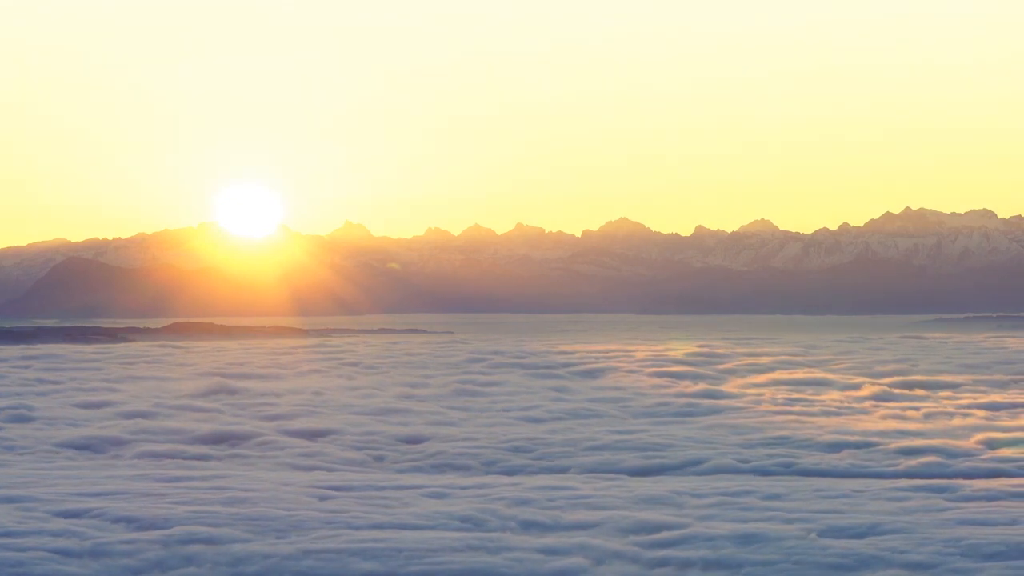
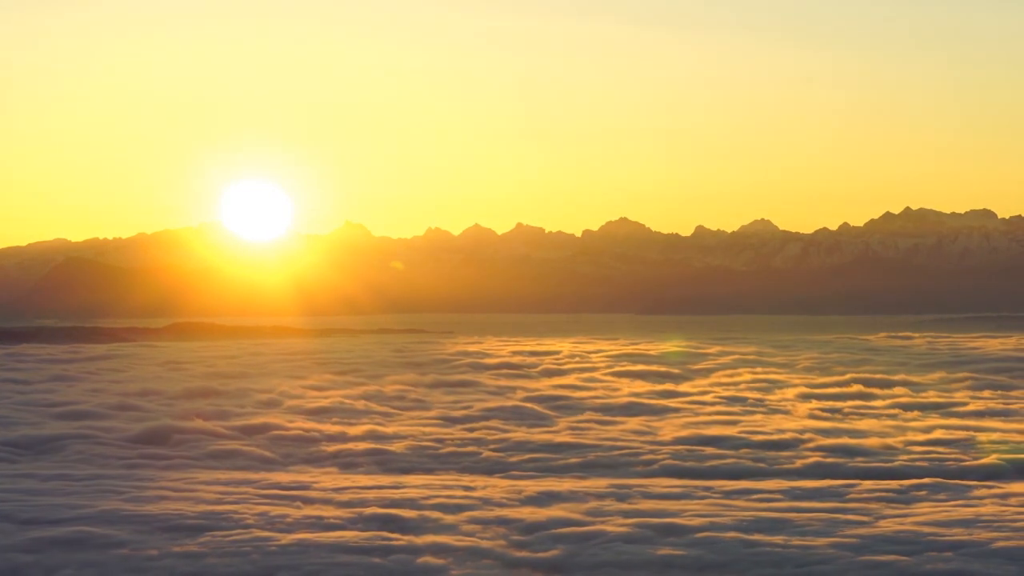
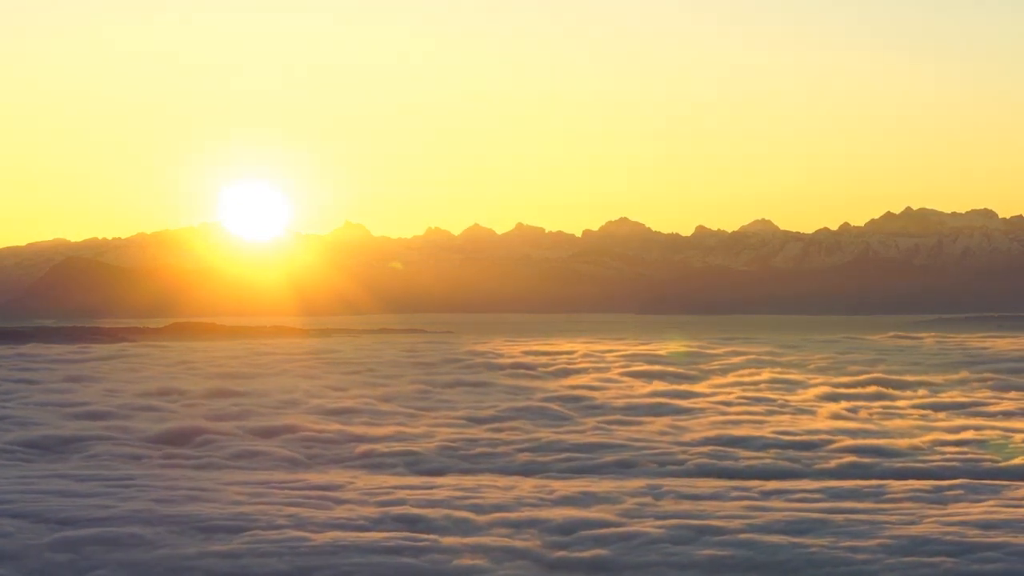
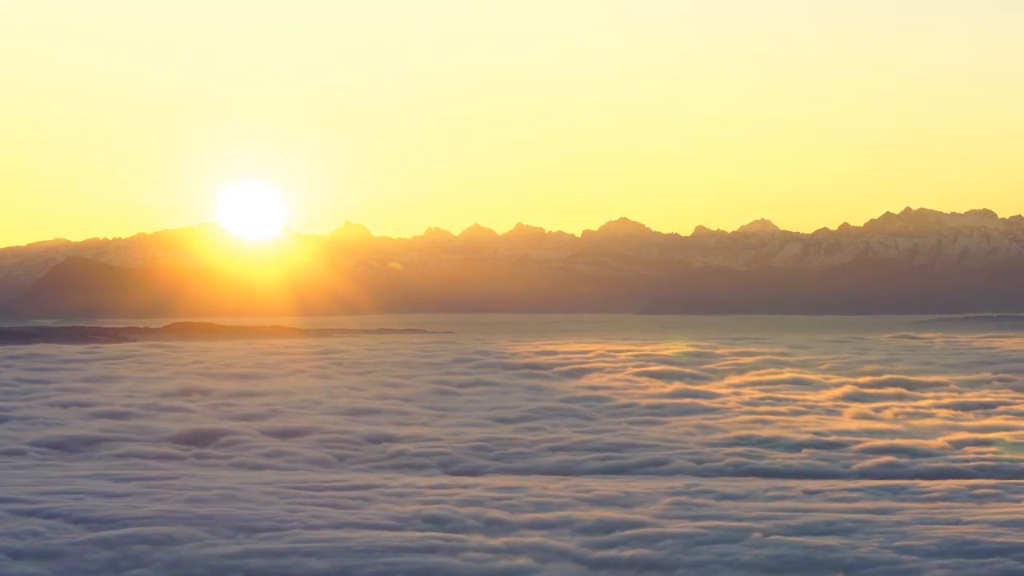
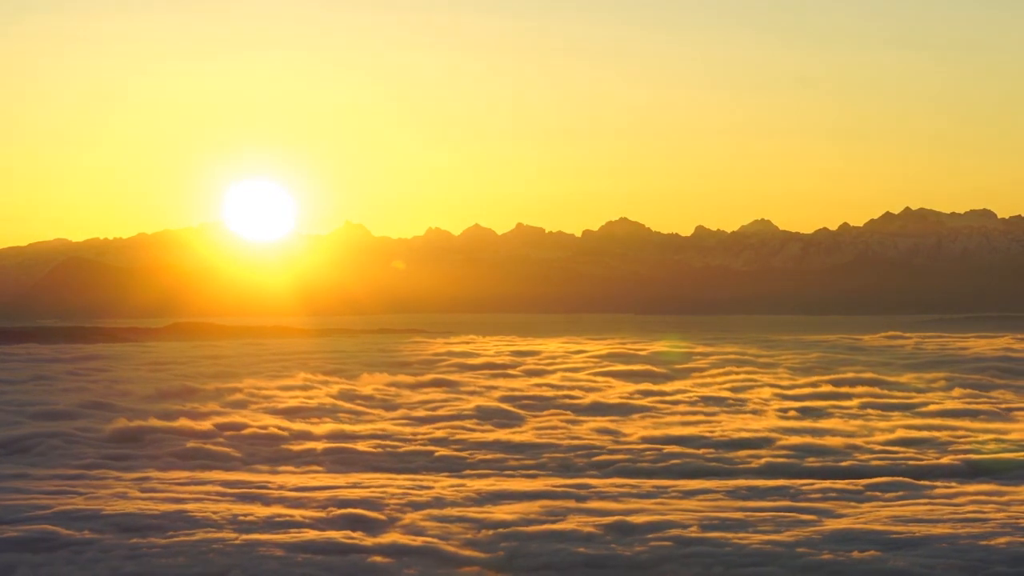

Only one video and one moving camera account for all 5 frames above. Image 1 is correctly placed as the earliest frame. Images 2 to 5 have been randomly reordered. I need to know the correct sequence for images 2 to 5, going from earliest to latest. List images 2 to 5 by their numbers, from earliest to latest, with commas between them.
4, 3, 2, 5
